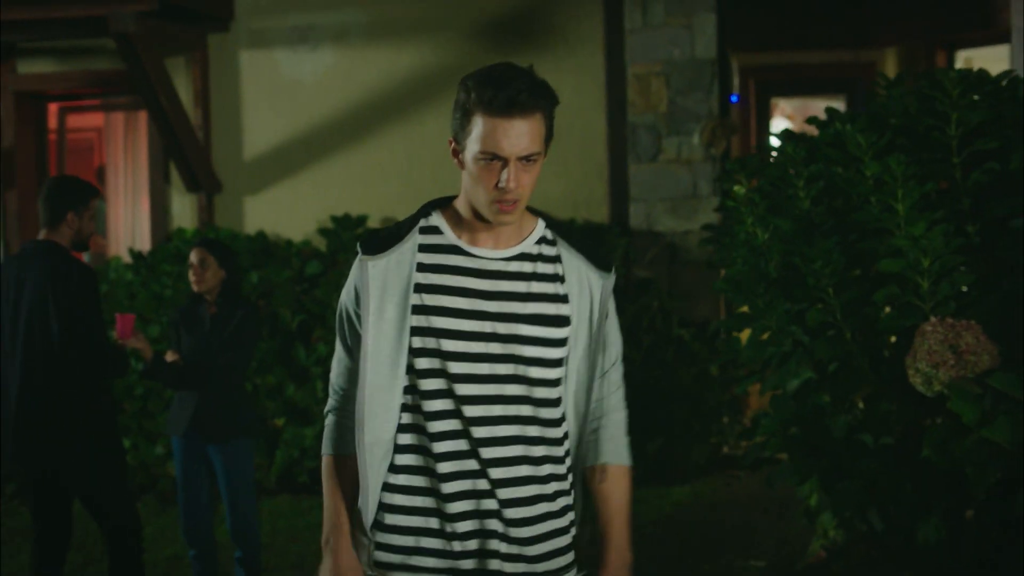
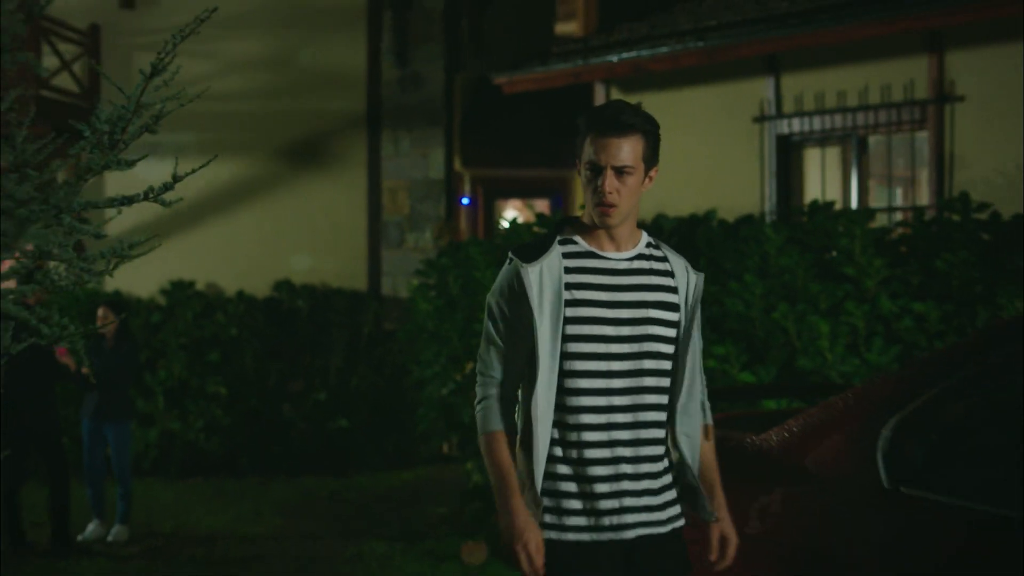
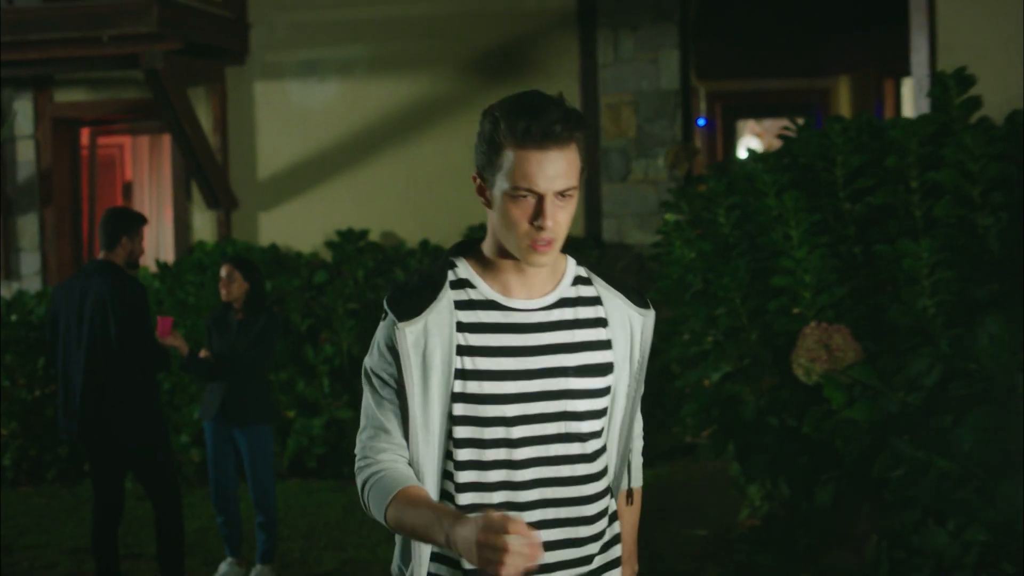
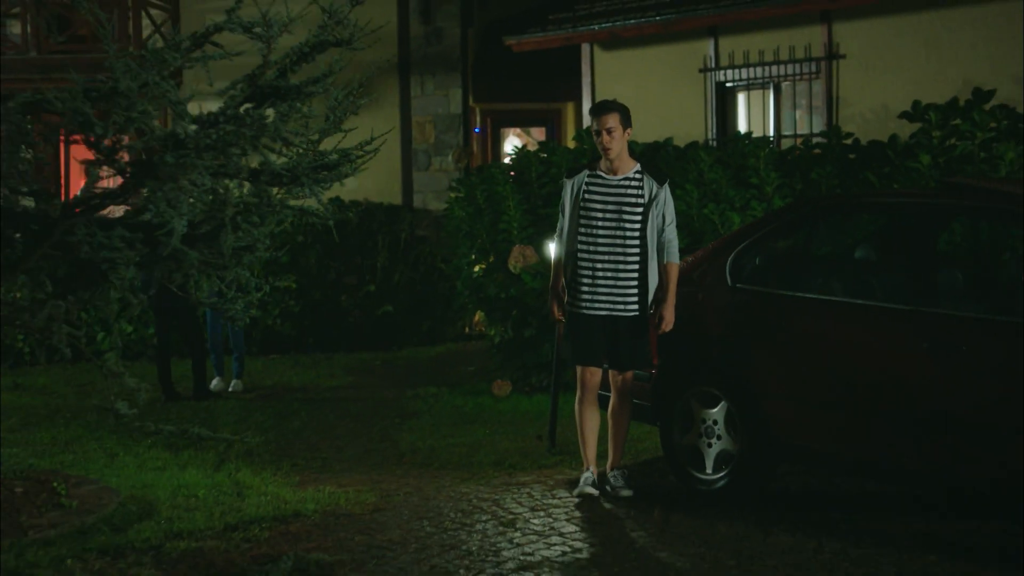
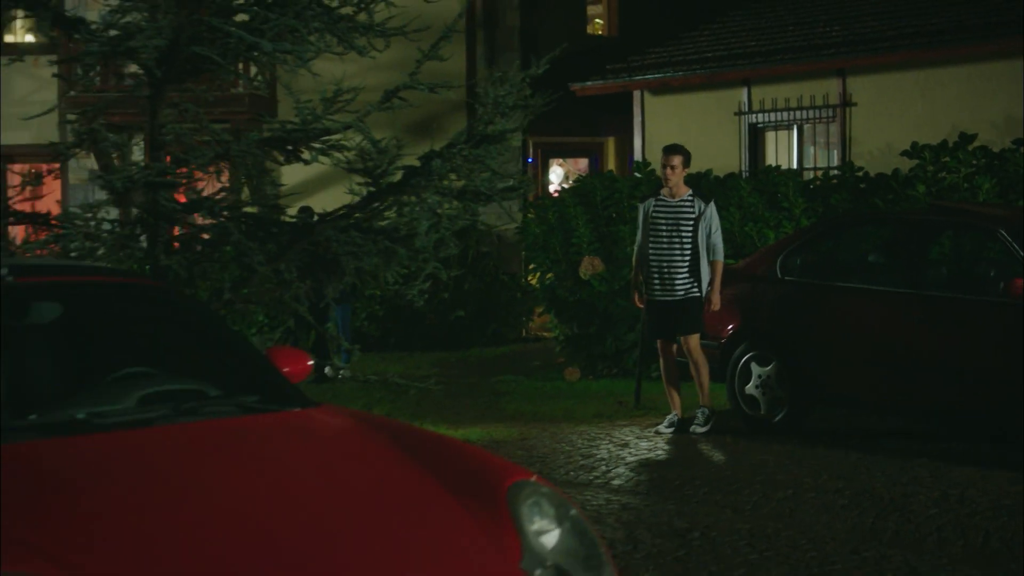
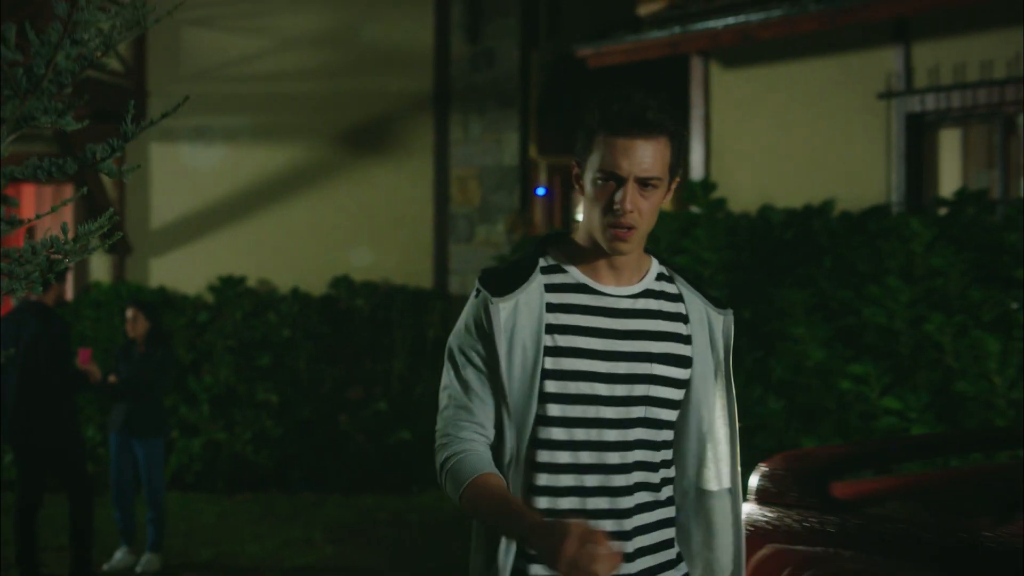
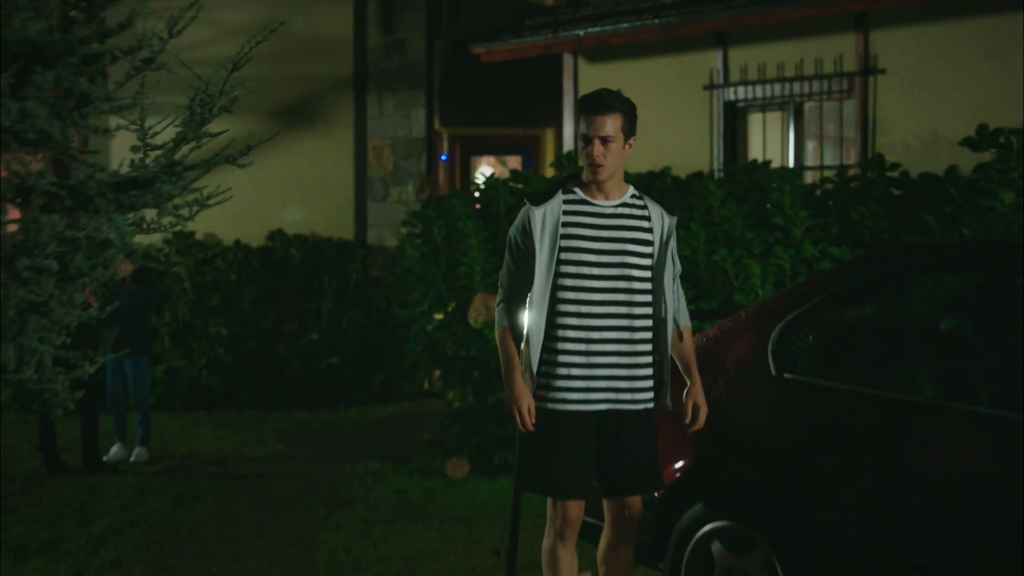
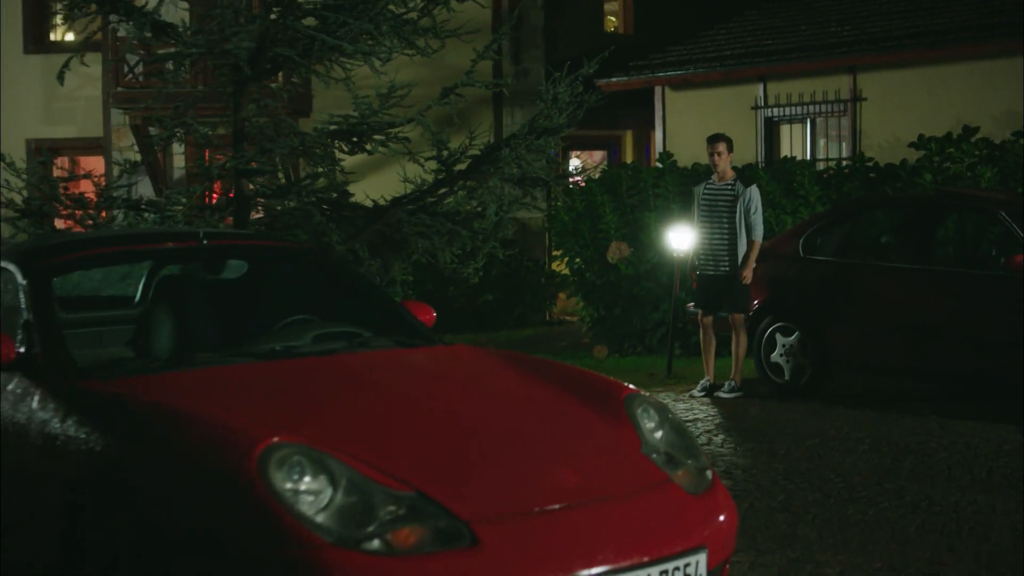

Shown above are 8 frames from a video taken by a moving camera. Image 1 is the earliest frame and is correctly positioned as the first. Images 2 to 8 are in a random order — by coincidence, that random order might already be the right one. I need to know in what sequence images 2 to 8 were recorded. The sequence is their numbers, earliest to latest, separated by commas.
3, 6, 2, 7, 4, 5, 8
